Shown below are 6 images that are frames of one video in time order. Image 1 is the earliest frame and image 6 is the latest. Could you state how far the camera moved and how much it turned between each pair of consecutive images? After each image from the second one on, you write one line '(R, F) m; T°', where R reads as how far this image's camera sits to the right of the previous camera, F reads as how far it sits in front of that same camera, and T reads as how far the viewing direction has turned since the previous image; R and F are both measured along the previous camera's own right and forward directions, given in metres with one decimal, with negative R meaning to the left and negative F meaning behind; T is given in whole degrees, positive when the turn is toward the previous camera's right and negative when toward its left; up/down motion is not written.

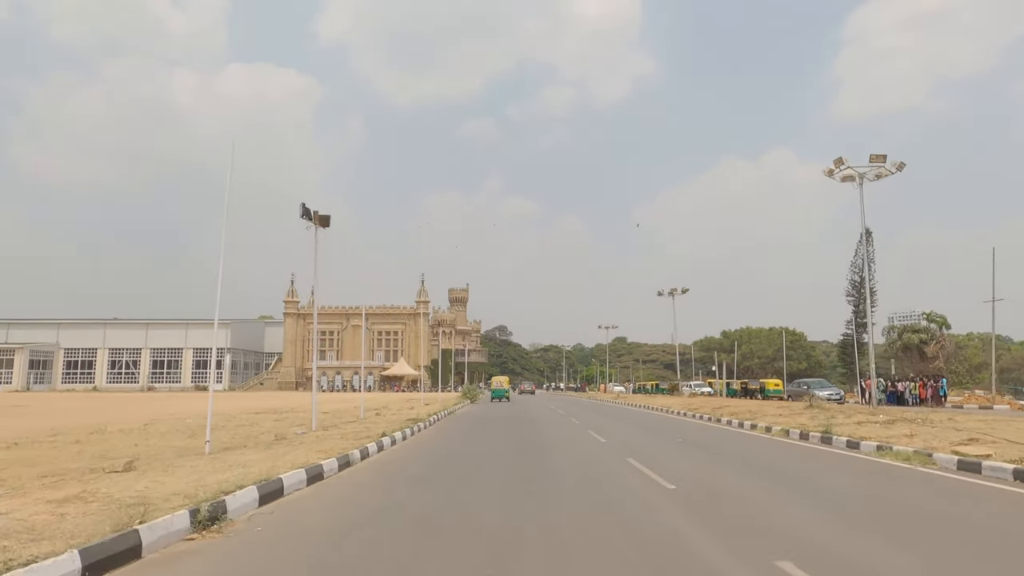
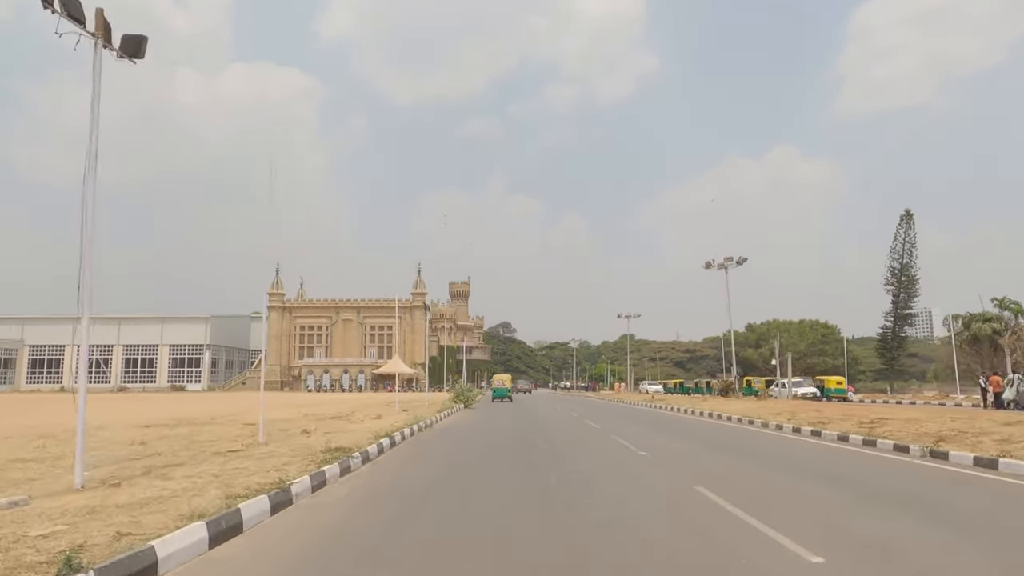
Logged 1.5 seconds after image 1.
(0.0, +2.6) m; 0°
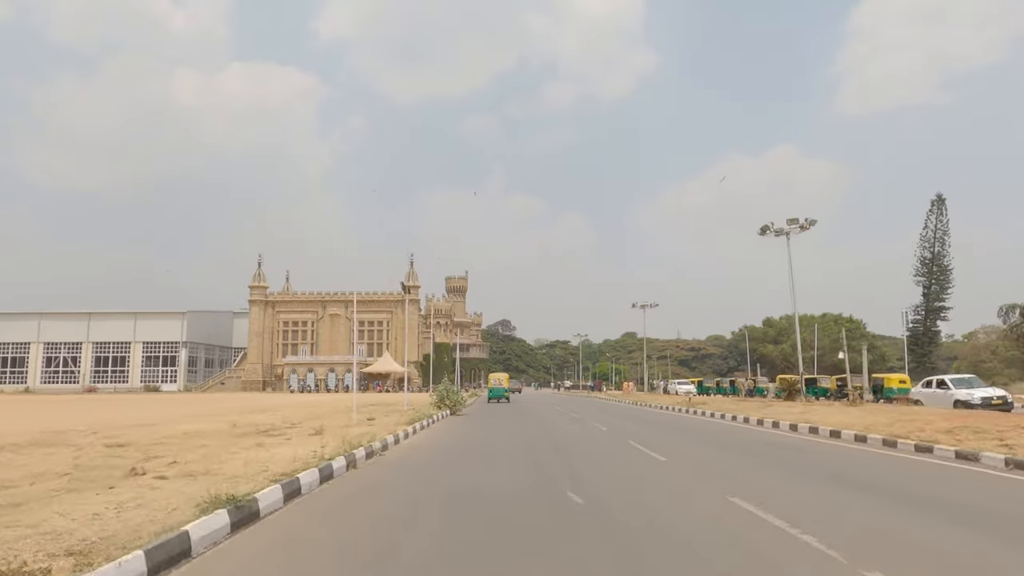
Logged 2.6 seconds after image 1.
(0.0, +2.0) m; 0°
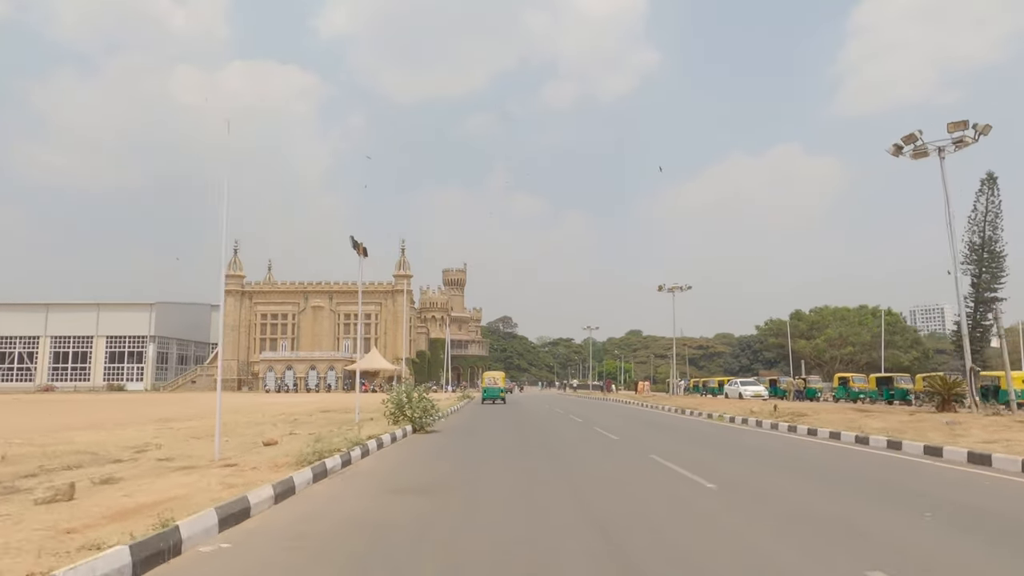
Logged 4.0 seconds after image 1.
(0.0, +2.5) m; 0°
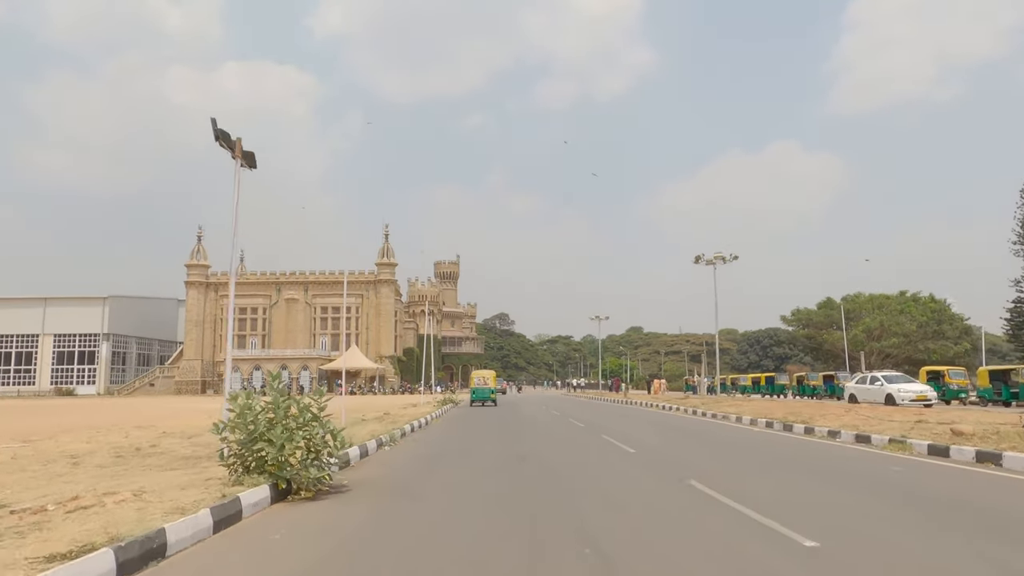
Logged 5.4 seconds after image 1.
(0.0, +2.5) m; 0°
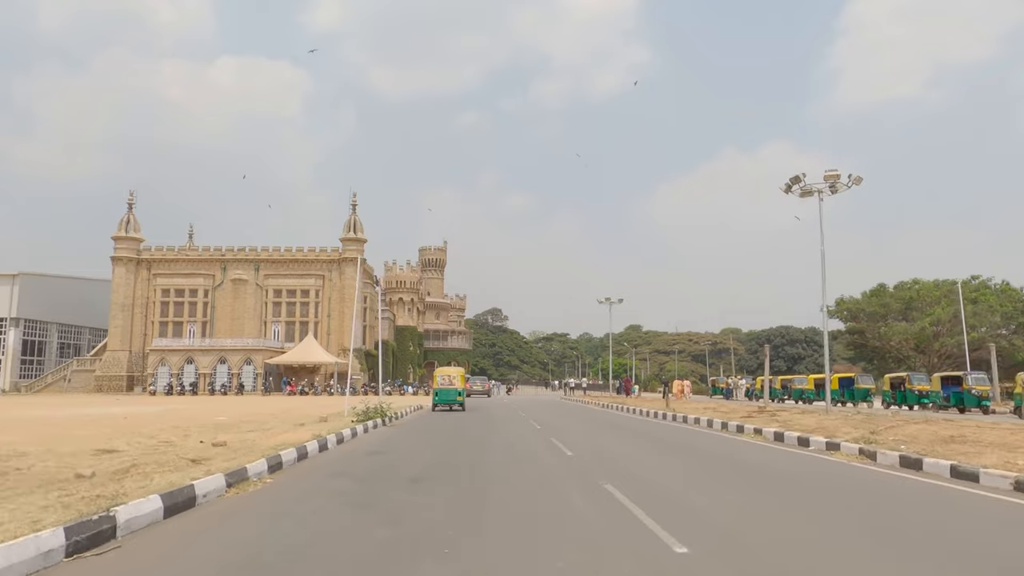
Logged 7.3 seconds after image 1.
(+0.1, +3.5) m; 0°
